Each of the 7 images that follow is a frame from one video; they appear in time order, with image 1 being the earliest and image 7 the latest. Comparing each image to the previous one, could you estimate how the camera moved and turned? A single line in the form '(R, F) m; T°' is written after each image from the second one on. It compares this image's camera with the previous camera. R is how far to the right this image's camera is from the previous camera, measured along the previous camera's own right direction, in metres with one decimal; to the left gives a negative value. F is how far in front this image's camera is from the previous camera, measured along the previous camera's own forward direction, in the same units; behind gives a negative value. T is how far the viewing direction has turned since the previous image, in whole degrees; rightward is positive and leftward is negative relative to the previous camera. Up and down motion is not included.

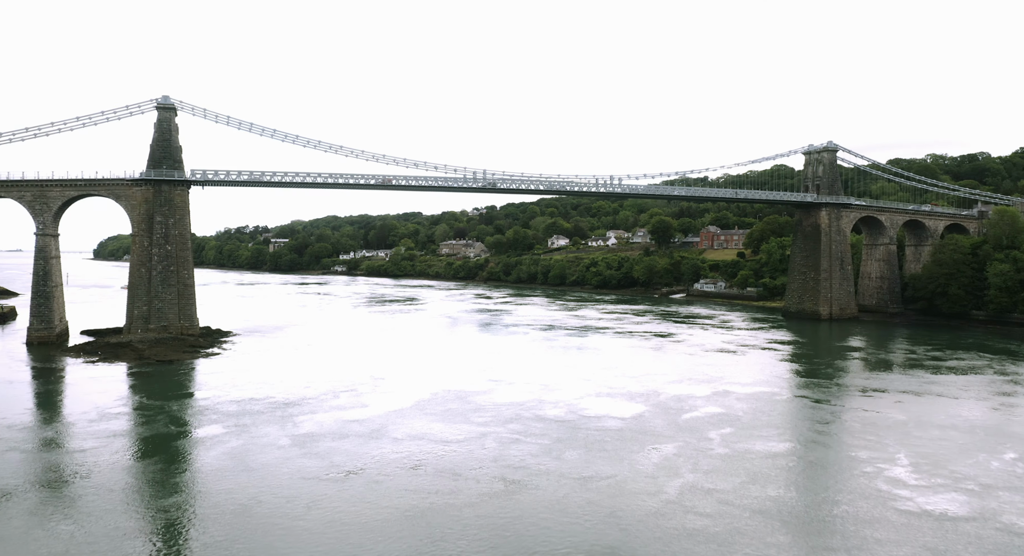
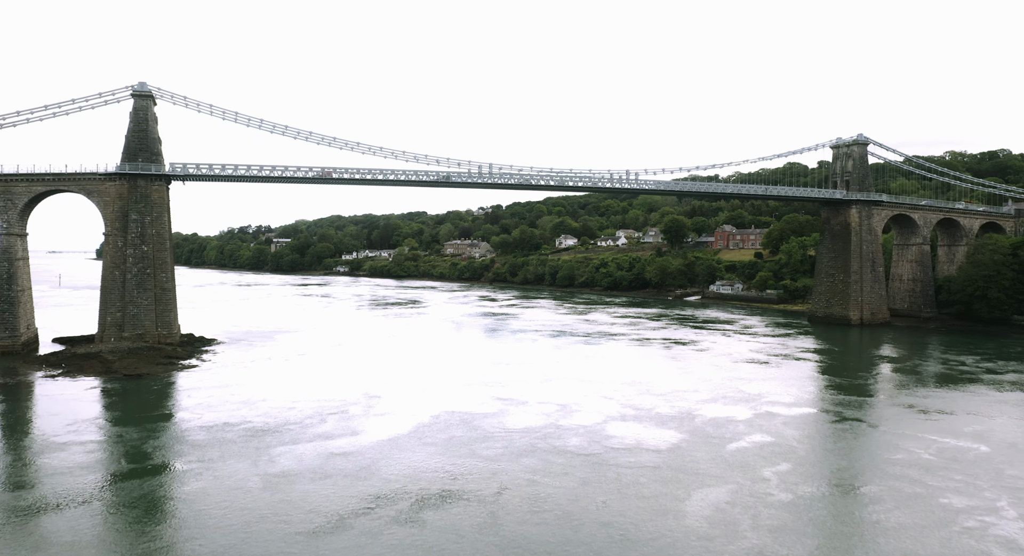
(-0.1, +1.5) m; 0°
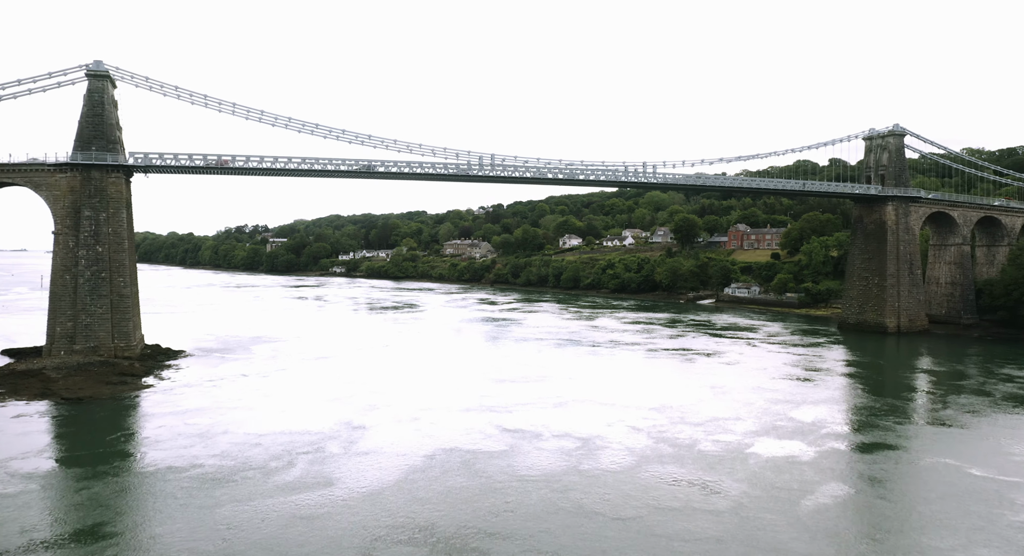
(-0.1, +1.8) m; 0°
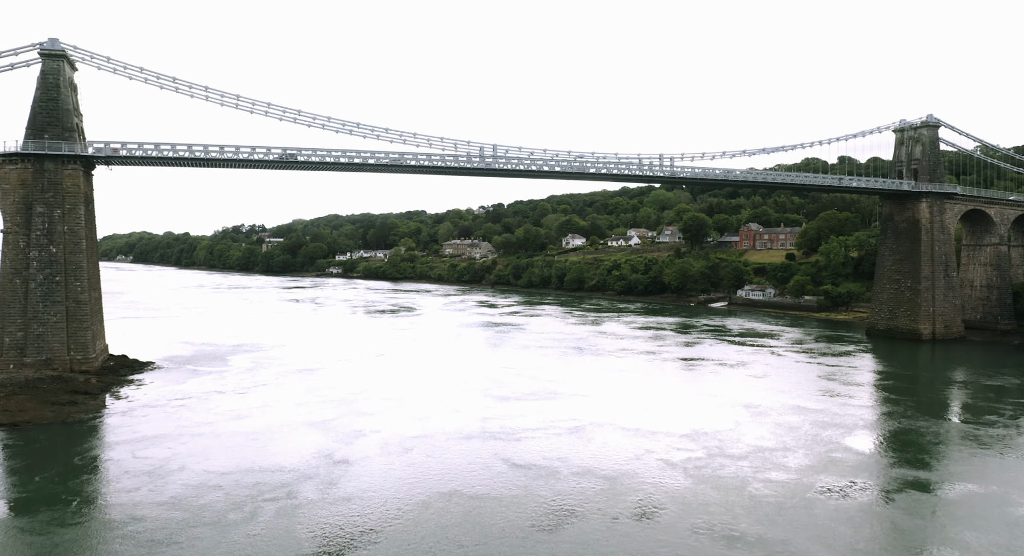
(-0.1, +1.5) m; 0°
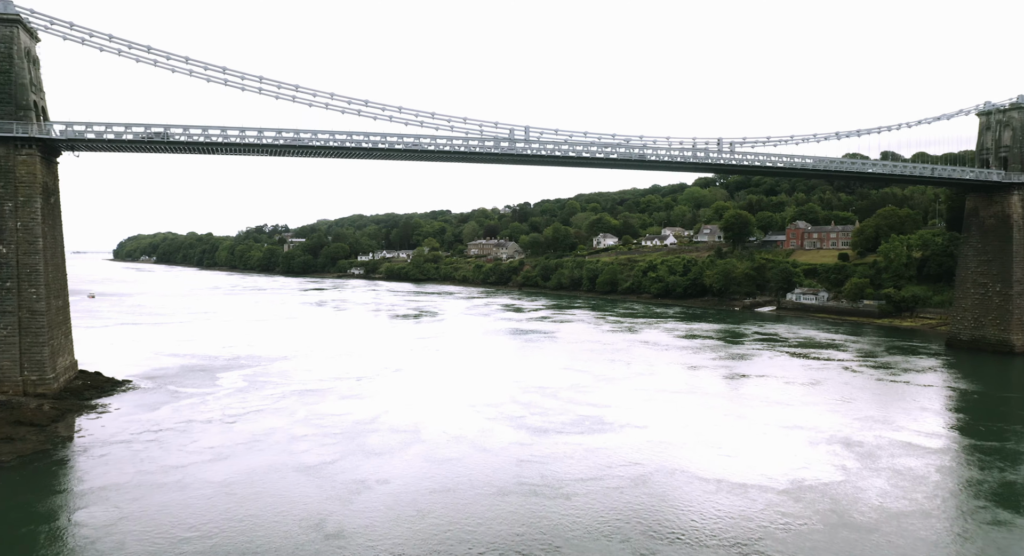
(-0.2, +2.1) m; -2°
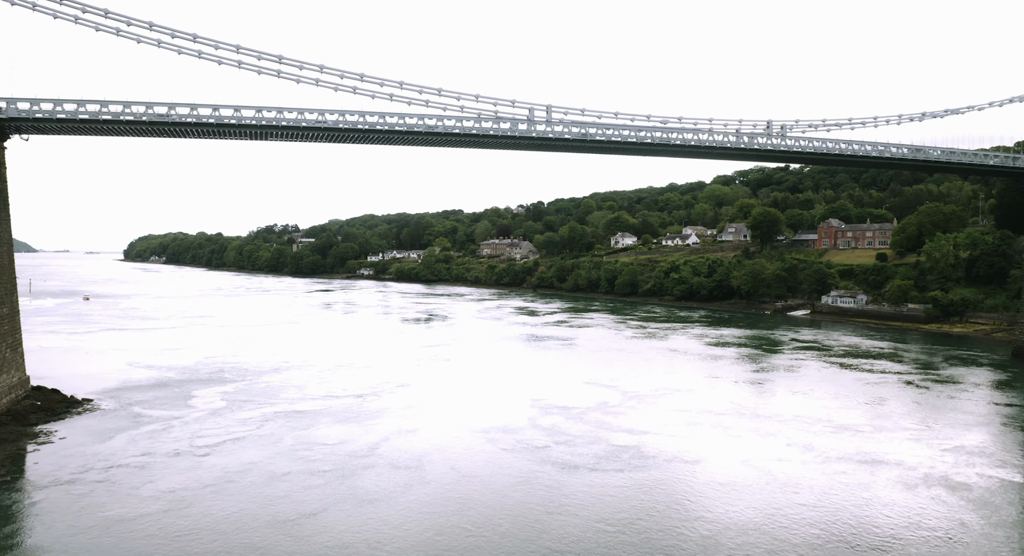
(-0.1, +1.6) m; -1°
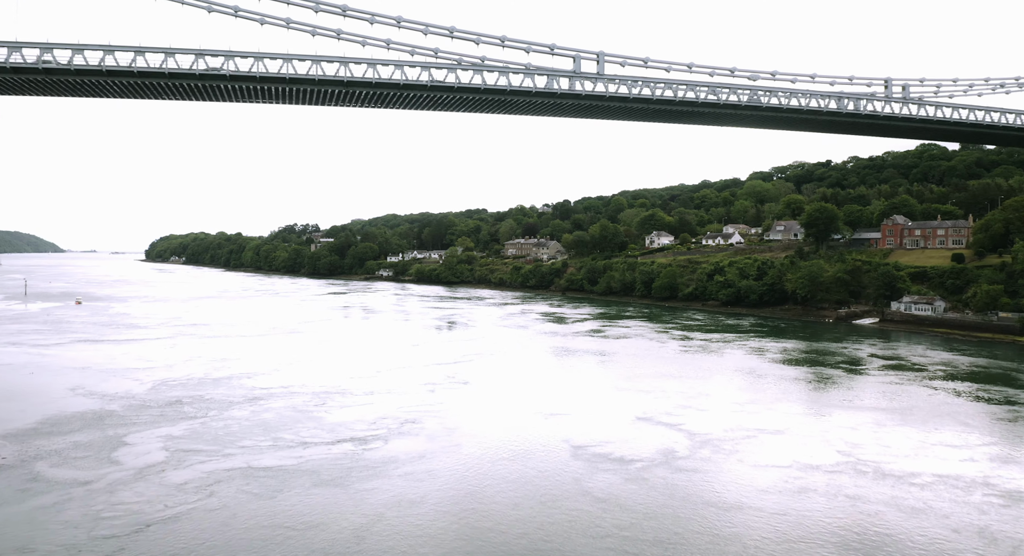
(-0.2, +2.6) m; -2°
